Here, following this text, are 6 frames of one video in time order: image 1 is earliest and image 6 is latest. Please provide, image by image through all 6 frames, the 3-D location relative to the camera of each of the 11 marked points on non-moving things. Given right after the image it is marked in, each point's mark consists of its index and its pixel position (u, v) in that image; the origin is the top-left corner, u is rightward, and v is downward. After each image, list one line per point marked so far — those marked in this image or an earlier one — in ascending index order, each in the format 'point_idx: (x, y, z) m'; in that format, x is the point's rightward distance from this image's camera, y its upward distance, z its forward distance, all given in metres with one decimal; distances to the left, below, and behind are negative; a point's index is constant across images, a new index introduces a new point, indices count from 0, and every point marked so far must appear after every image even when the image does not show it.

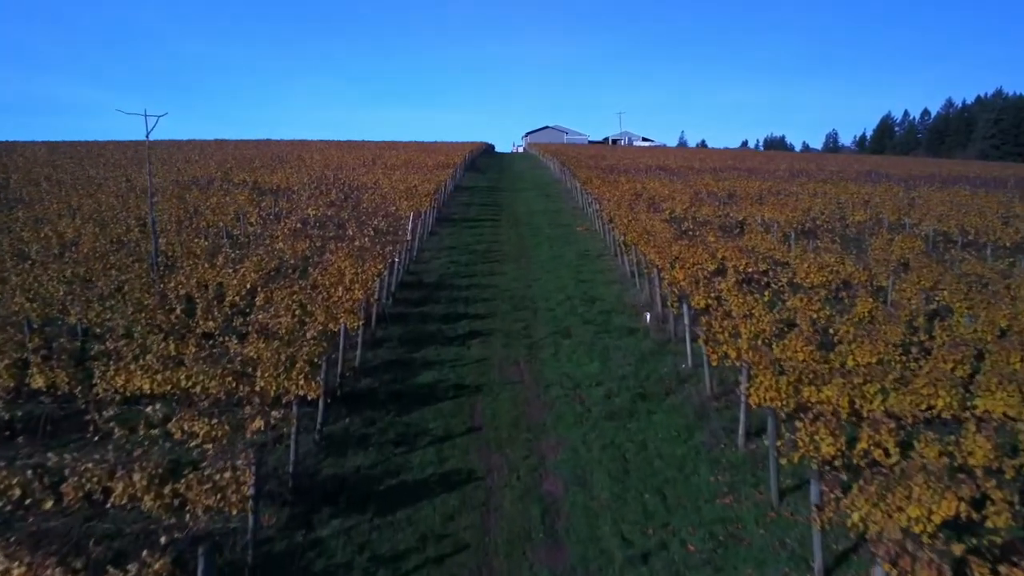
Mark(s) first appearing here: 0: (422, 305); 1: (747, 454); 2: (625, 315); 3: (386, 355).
0: (-2.0, -0.4, +19.6) m
1: (+3.2, -2.2, +11.6) m
2: (+2.5, -0.6, +18.7) m
3: (-2.3, -1.2, +15.7) m
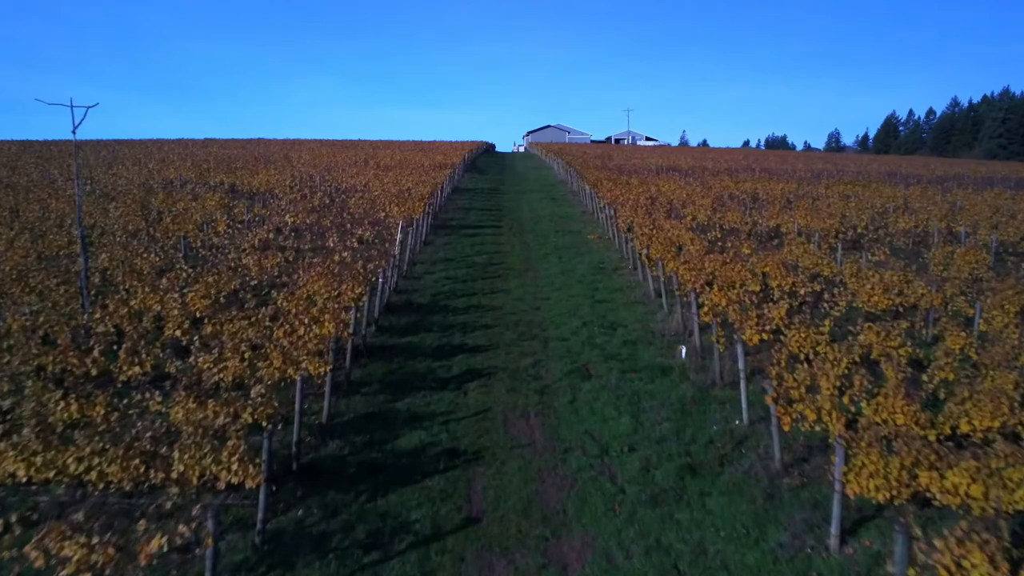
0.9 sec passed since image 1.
0: (-1.9, -0.9, +16.4) m
1: (+3.3, -2.7, +8.5) m
2: (+2.6, -1.1, +15.6) m
3: (-2.2, -1.7, +12.5) m
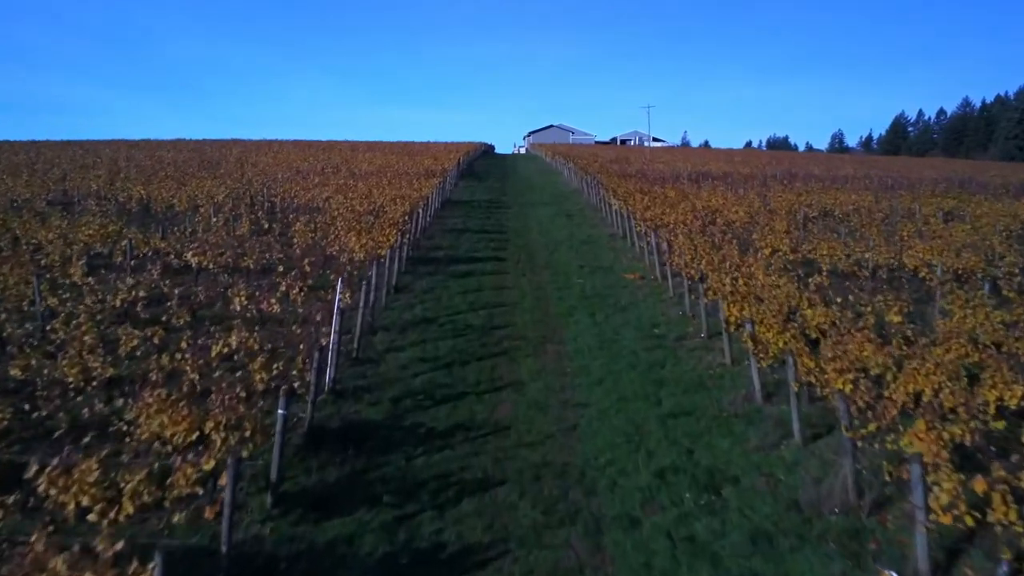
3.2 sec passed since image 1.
0: (-1.7, -2.3, +8.6) m
1: (+3.5, -4.1, +0.7) m
2: (+2.8, -2.5, +7.7) m
3: (-2.0, -3.1, +4.7) m
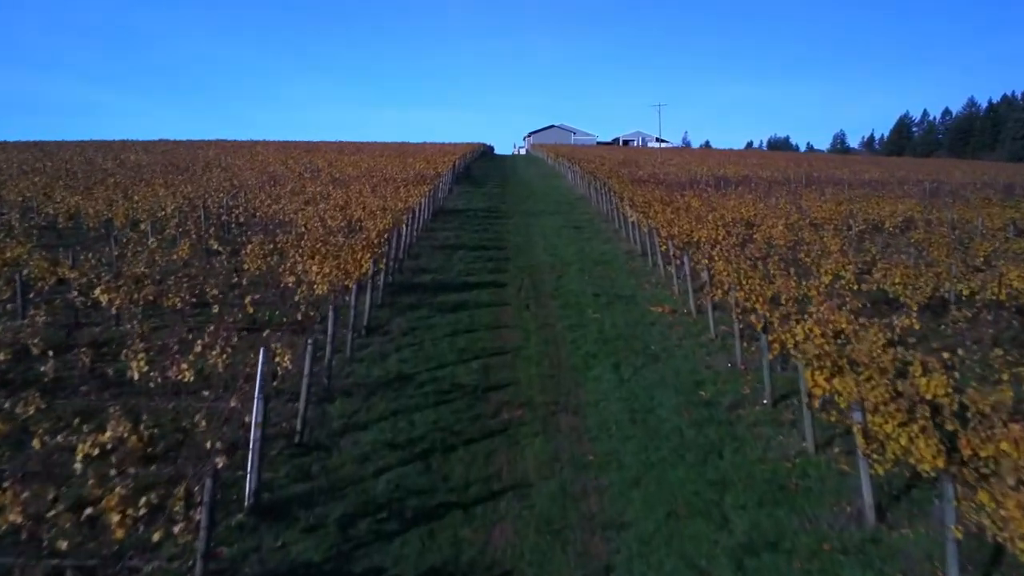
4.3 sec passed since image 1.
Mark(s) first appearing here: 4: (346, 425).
0: (-1.7, -2.9, +4.9) m
1: (+3.5, -4.8, -3.0) m
2: (+2.8, -3.1, +4.1) m
3: (-2.0, -3.8, +1.0) m
4: (-2.0, -1.7, +10.4) m
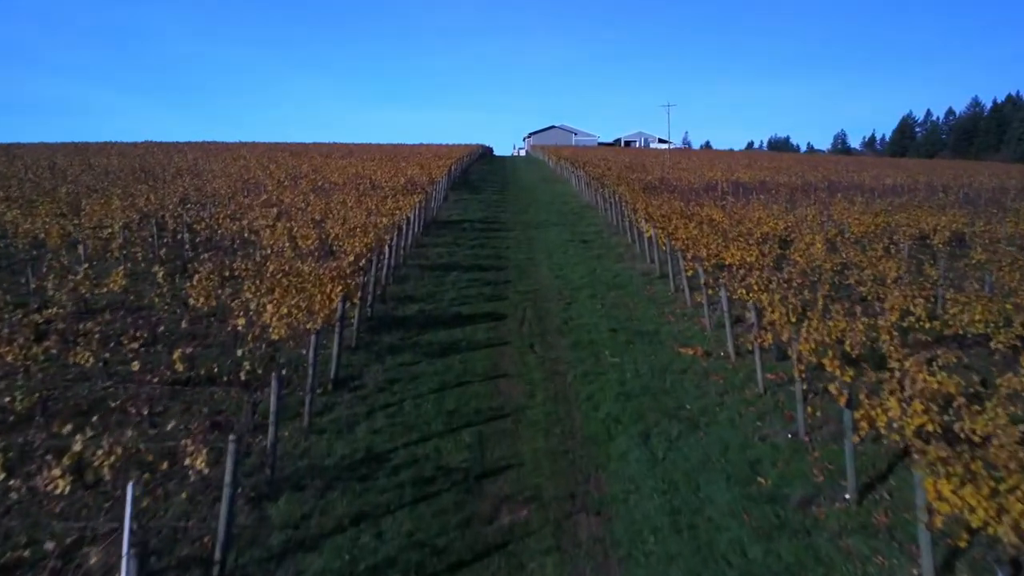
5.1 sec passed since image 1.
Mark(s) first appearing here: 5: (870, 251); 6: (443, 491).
0: (-1.7, -3.5, +2.2) m
1: (+3.6, -5.4, -5.8) m
2: (+2.8, -3.7, +1.3) m
3: (-1.9, -4.4, -1.8) m
4: (-2.0, -2.3, +7.7) m
5: (+7.7, +0.8, +18.5) m
6: (-0.7, -2.1, +8.8) m
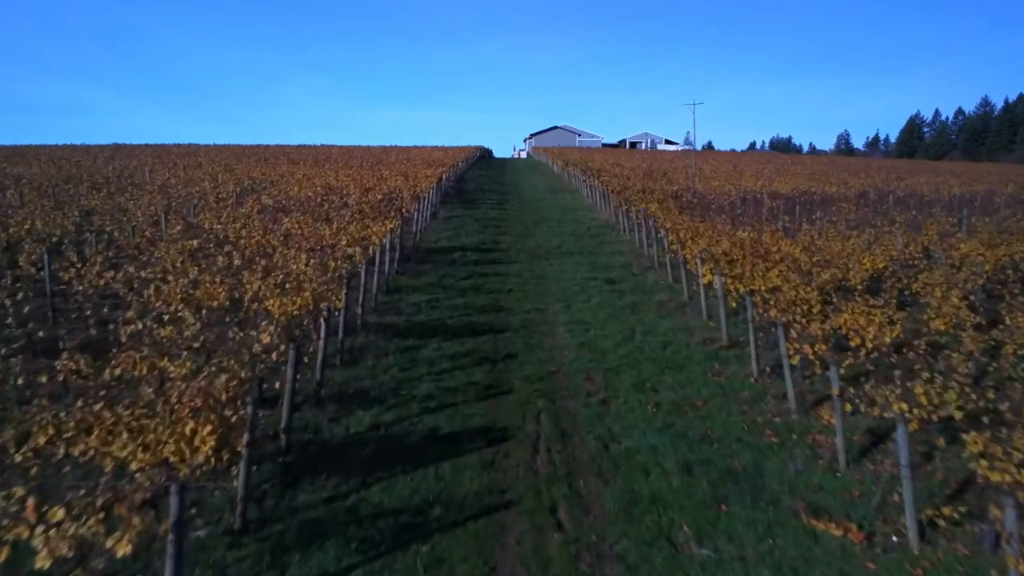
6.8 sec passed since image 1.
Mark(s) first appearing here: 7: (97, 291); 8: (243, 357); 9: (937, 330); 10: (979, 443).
0: (-1.6, -4.7, -3.7) m
1: (+3.6, -6.5, -11.7) m
2: (+2.9, -4.9, -4.6) m
3: (-1.8, -5.5, -7.7) m
4: (-1.9, -3.4, +1.8) m
5: (+7.8, -0.4, +12.6) m
6: (-0.6, -3.2, +2.9) m
7: (-6.0, +0.1, +12.4) m
8: (-3.0, -0.6, +9.7) m
9: (+5.8, -0.5, +11.8) m
10: (+3.8, -1.3, +7.4) m
